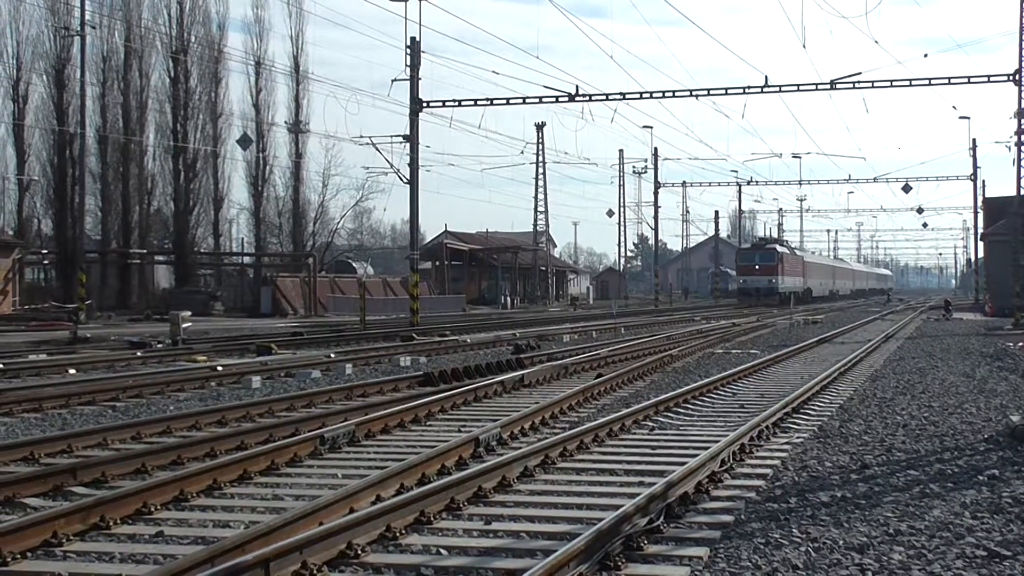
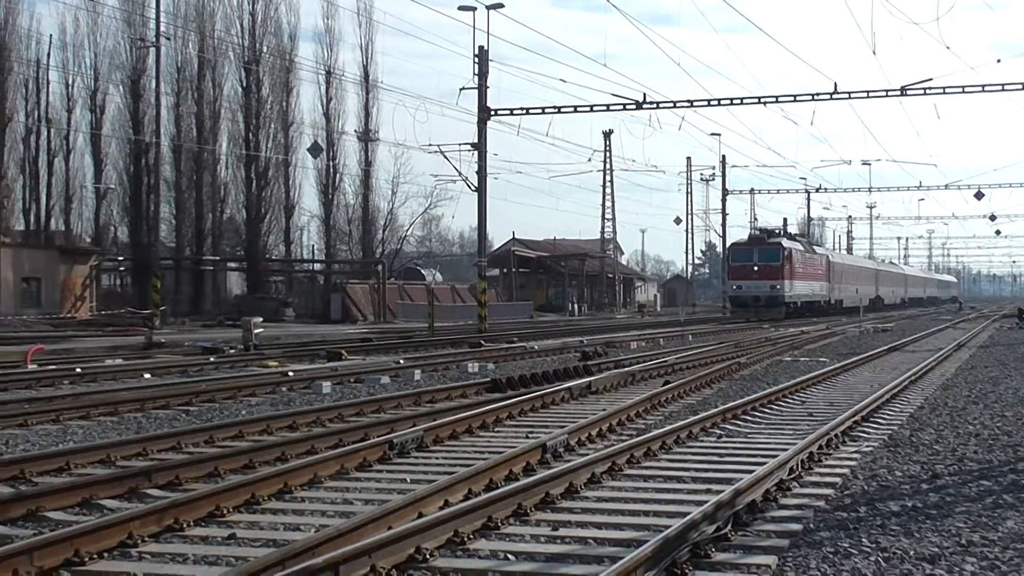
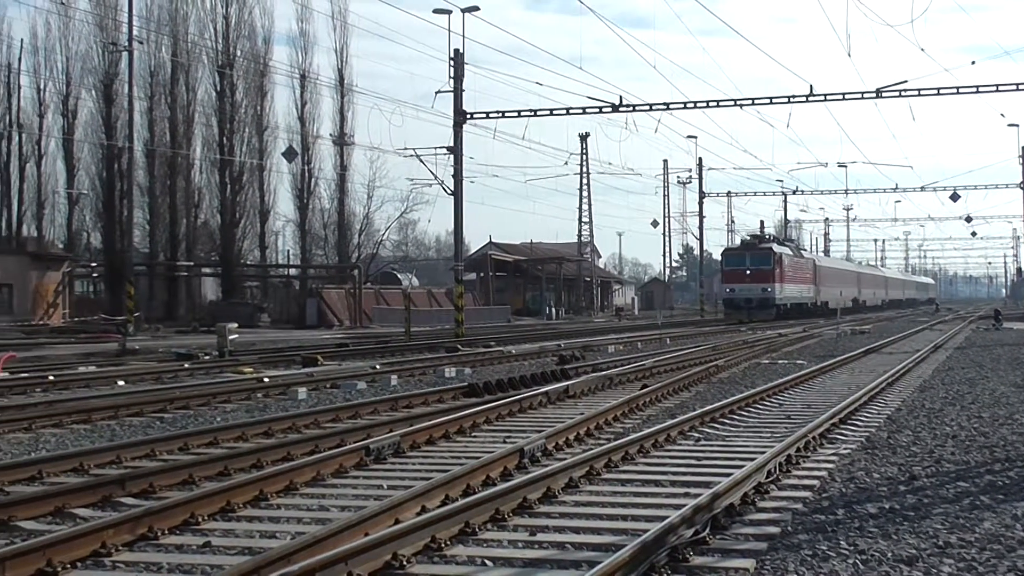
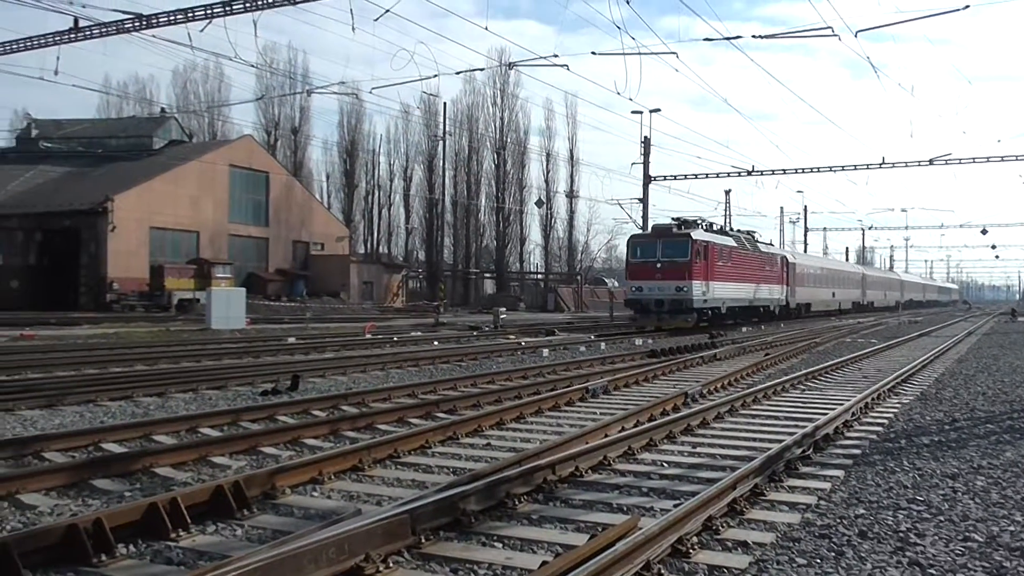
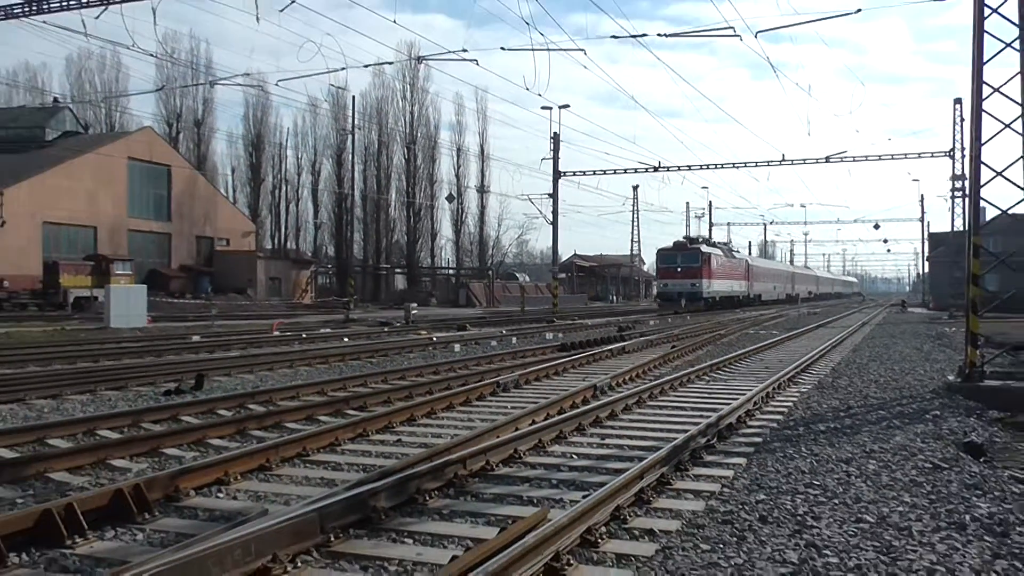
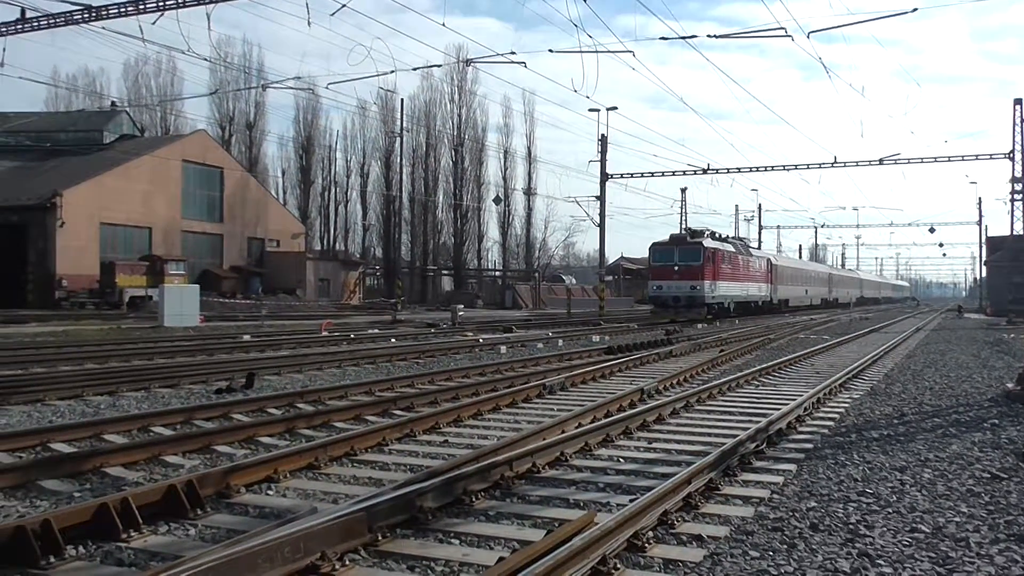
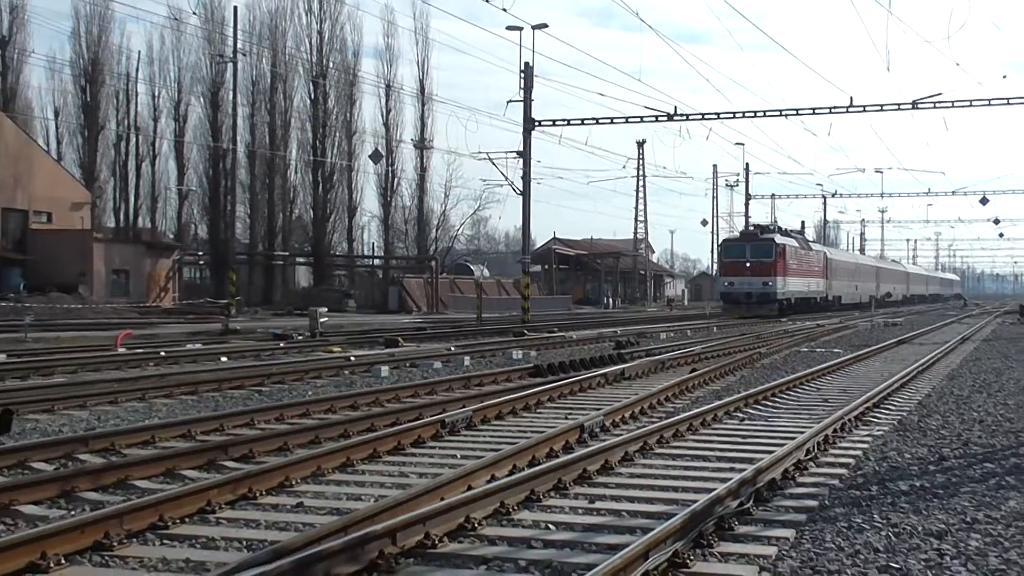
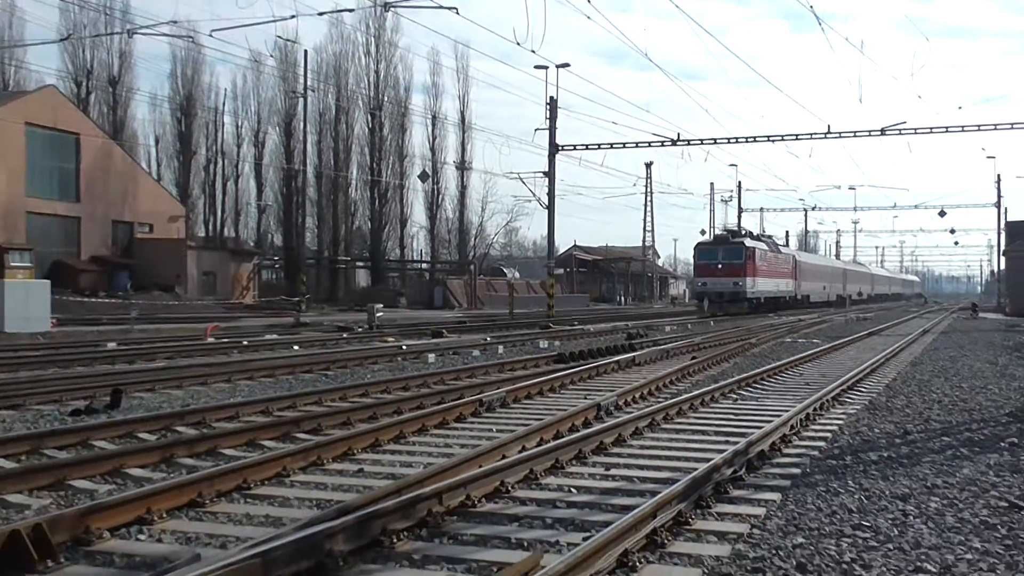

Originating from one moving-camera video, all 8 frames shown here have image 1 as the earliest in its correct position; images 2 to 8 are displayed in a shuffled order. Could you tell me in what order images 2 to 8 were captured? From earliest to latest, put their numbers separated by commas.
3, 2, 7, 8, 5, 6, 4
